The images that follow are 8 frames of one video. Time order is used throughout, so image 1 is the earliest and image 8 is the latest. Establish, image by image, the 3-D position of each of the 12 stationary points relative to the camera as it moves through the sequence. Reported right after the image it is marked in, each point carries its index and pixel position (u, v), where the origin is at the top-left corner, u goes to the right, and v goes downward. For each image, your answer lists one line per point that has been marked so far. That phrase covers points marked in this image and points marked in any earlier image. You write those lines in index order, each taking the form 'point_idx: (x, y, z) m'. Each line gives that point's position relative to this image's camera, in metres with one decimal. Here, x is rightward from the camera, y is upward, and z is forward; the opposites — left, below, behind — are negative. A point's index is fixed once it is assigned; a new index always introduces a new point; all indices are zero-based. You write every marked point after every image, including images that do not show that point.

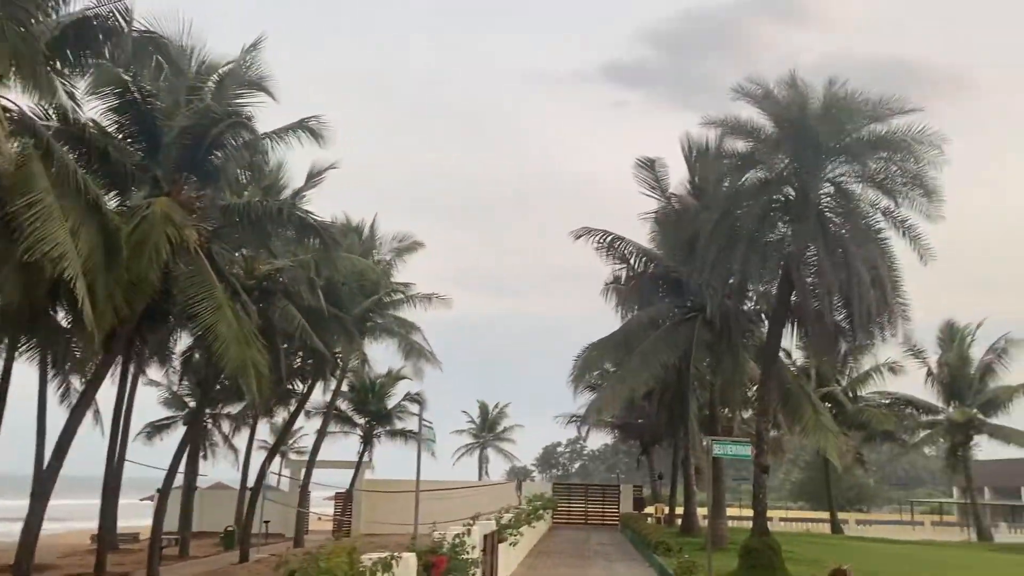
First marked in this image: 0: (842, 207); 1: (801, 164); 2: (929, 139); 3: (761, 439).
0: (+5.4, +1.3, +15.1) m
1: (+4.8, +2.0, +15.3) m
2: (+6.7, +2.4, +14.8) m
3: (+4.8, -2.9, +18.1) m
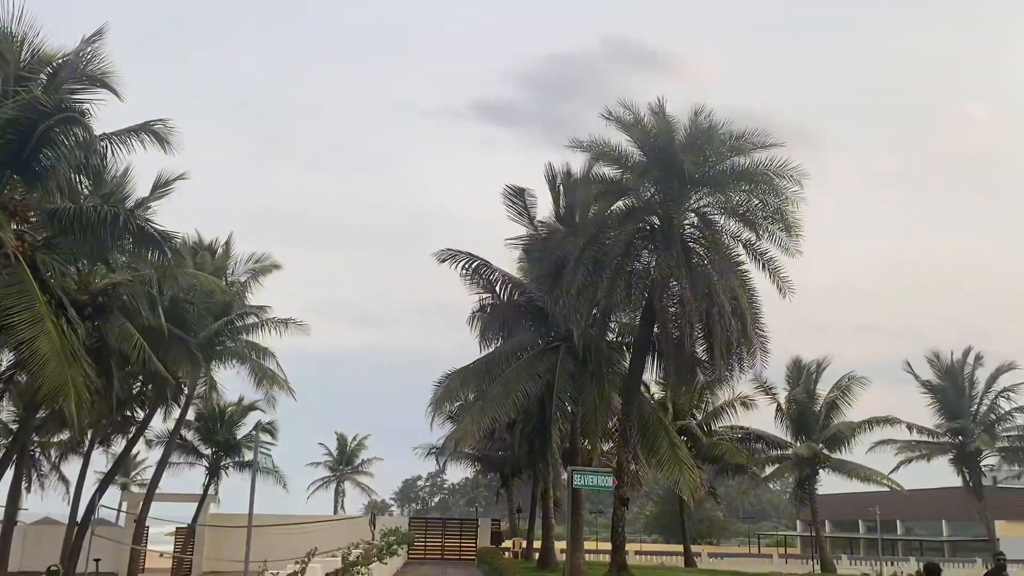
0: (+3.2, +0.8, +15.1) m
1: (+2.5, +1.6, +15.3) m
2: (+4.5, +1.9, +15.0) m
3: (+2.1, -3.5, +17.8) m
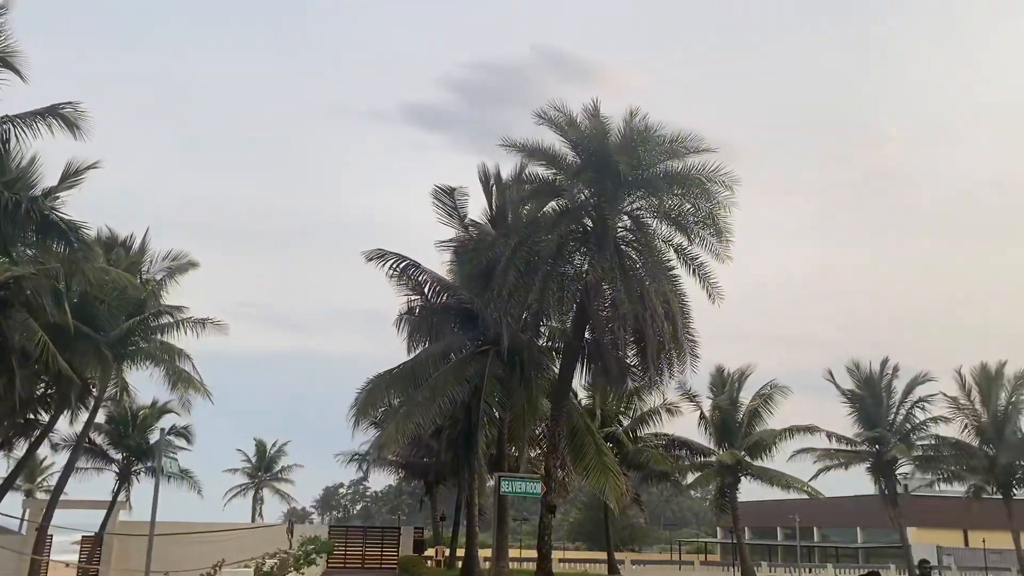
0: (+2.0, +0.8, +14.9) m
1: (+1.4, +1.5, +15.0) m
2: (+3.4, +1.8, +14.9) m
3: (+0.7, -3.6, +17.4) m
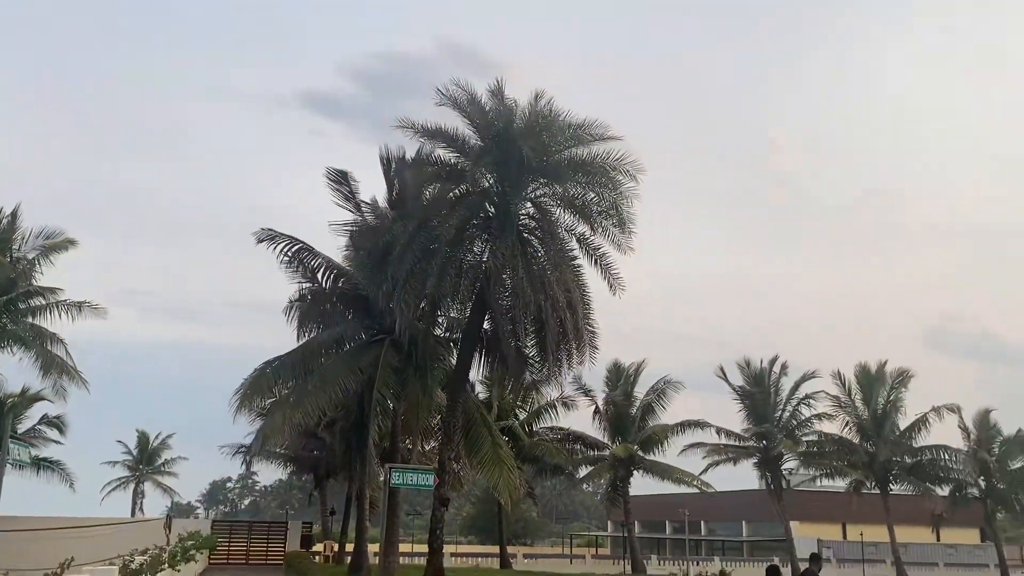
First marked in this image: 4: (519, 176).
0: (+0.5, +0.9, +14.5) m
1: (-0.1, +1.7, +14.6) m
2: (+1.8, +1.9, +14.7) m
3: (-1.3, -3.3, +17.0) m
4: (+0.1, +1.8, +14.4) m
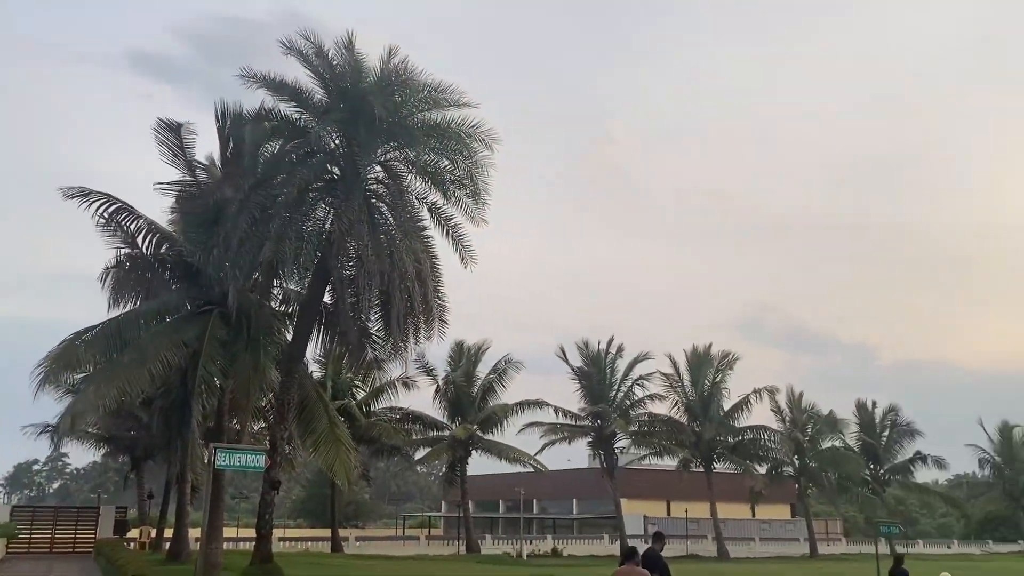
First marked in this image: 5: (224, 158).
0: (-1.8, +1.4, +13.7) m
1: (-2.4, +2.2, +13.6) m
2: (-0.5, +2.3, +14.1) m
3: (-4.1, -2.8, +15.8) m
4: (-2.1, +2.2, +13.5) m
5: (-5.1, +2.3, +16.4) m
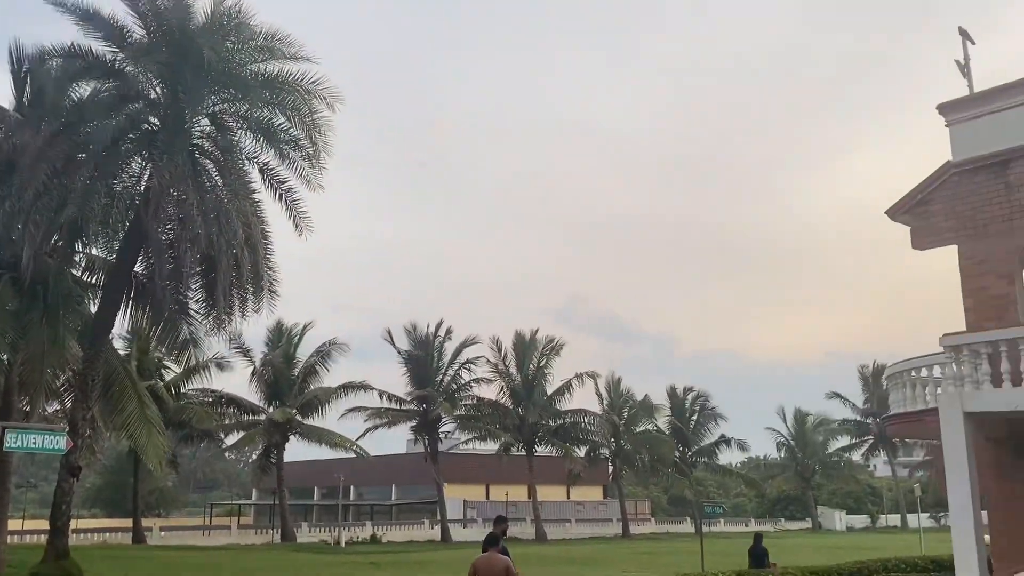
0: (-4.0, +1.8, +12.5) m
1: (-4.5, +2.6, +12.3) m
2: (-2.7, +2.7, +13.1) m
3: (-6.8, -2.2, +14.2) m
4: (-4.2, +2.7, +12.2) m
5: (-7.7, +2.9, +14.5) m
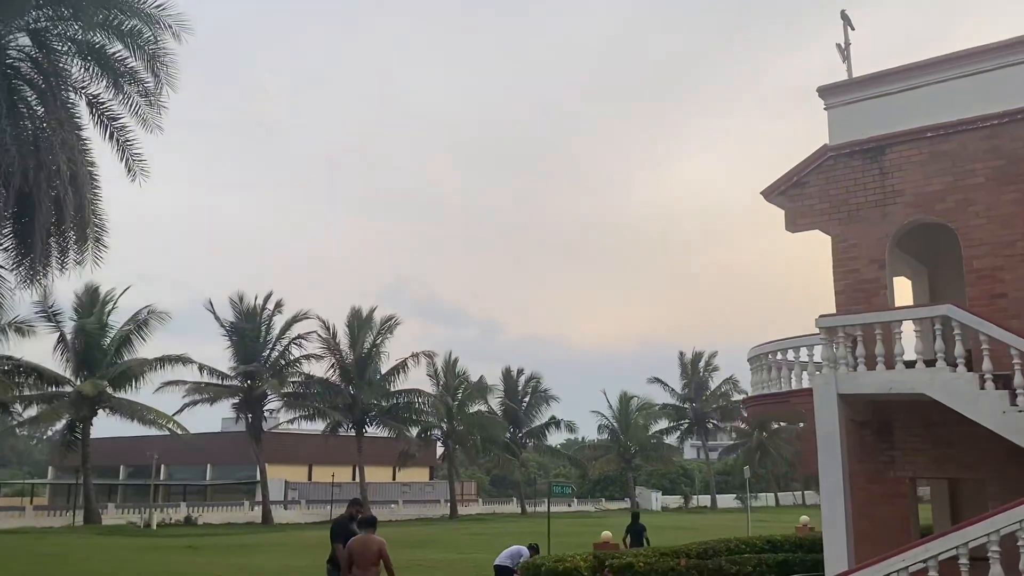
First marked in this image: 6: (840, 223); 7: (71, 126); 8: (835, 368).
0: (-5.5, +2.4, +10.8) m
1: (-6.0, +3.3, +10.5) m
2: (-4.4, +3.3, +11.7) m
3: (-8.8, -1.5, +12.0) m
4: (-5.7, +3.3, +10.5) m
5: (-9.6, +3.7, +12.1) m
6: (+3.7, +0.7, +10.4) m
7: (-5.2, +1.9, +10.8) m
8: (+3.2, -0.8, +9.3) m
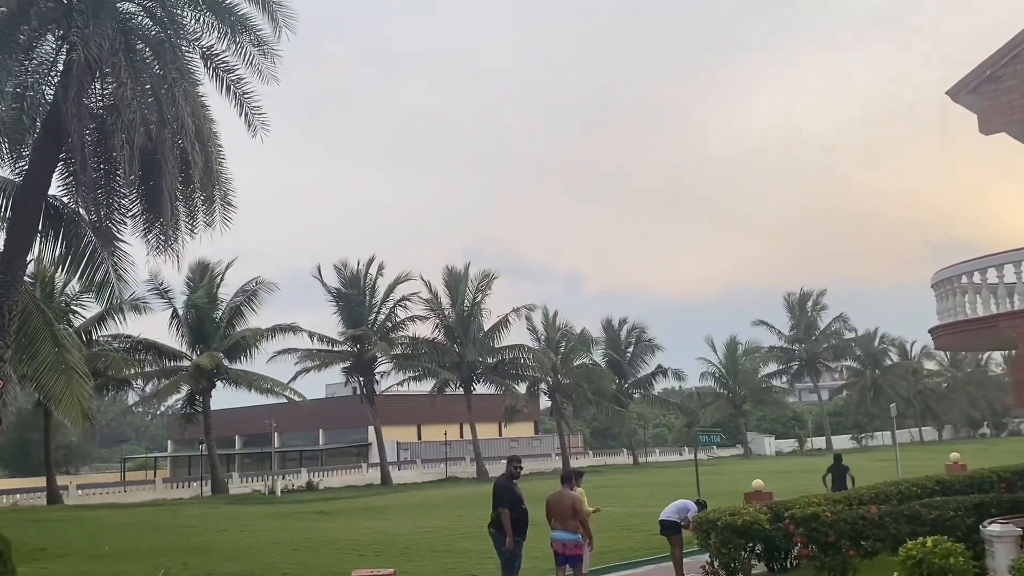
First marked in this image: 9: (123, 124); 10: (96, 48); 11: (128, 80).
0: (-4.0, +2.8, +10.2) m
1: (-4.6, +3.6, +10.0) m
2: (-2.8, +3.8, +10.9) m
3: (-6.9, -1.2, +11.9) m
4: (-4.2, +3.6, +9.9) m
5: (-8.0, +3.9, +11.8) m
6: (+5.2, +1.7, +9.0) m
7: (-3.6, +2.2, +10.3) m
8: (+4.8, 0.0, +8.0) m
9: (-4.1, +1.6, +9.7) m
10: (-4.3, +2.3, +9.4) m
11: (-4.1, +2.0, +9.7) m
